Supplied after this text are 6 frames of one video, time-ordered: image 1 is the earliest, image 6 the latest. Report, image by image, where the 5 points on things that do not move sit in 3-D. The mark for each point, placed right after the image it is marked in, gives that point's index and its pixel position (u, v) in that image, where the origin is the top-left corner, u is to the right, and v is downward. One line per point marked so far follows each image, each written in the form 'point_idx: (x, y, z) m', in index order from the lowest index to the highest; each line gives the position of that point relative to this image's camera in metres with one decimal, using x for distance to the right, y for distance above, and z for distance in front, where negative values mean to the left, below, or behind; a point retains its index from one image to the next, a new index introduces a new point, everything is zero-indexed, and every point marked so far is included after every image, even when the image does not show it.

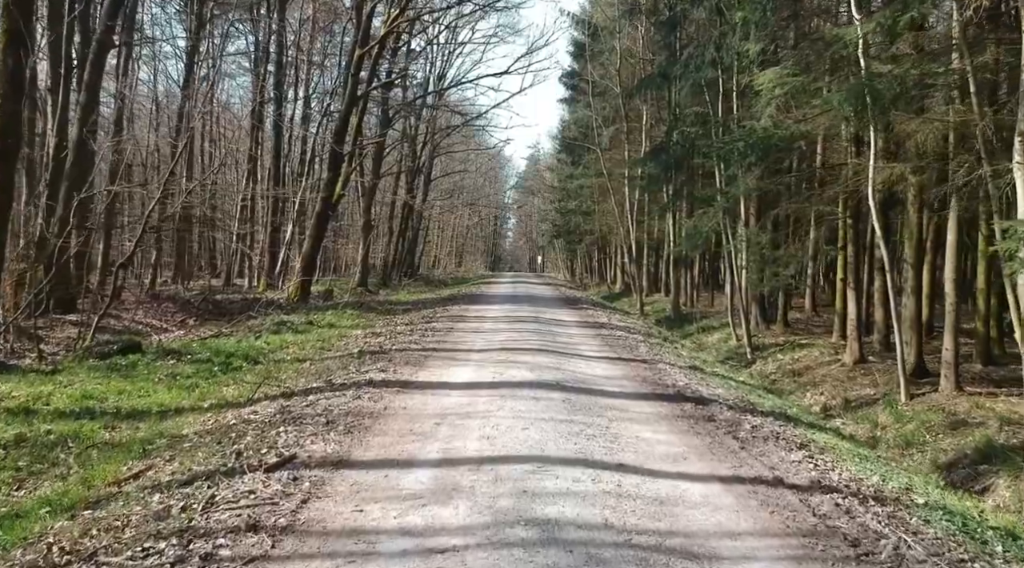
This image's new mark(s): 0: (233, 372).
0: (-4.1, -1.3, +14.5) m
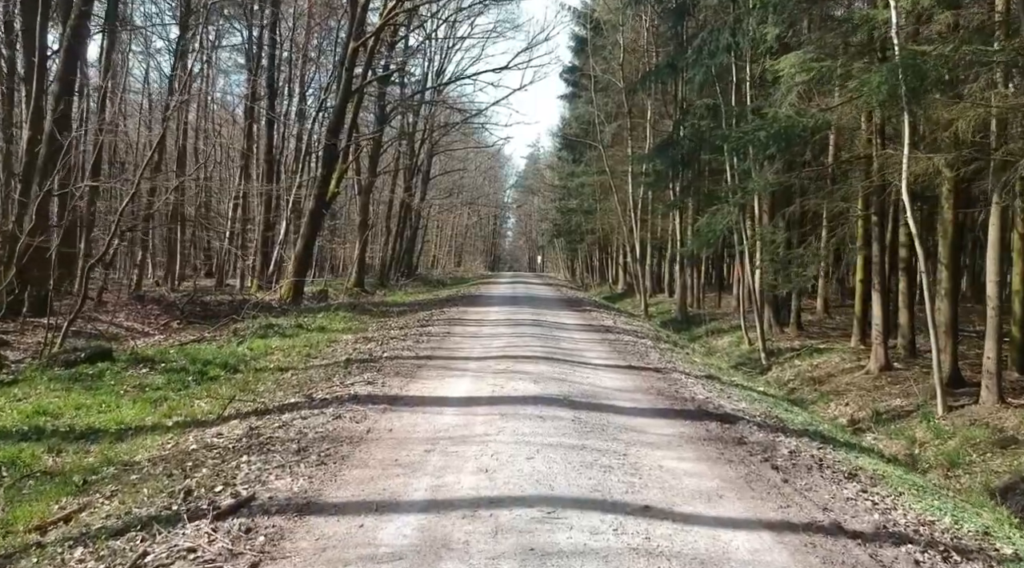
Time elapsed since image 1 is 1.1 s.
0: (-4.1, -1.3, +13.3) m
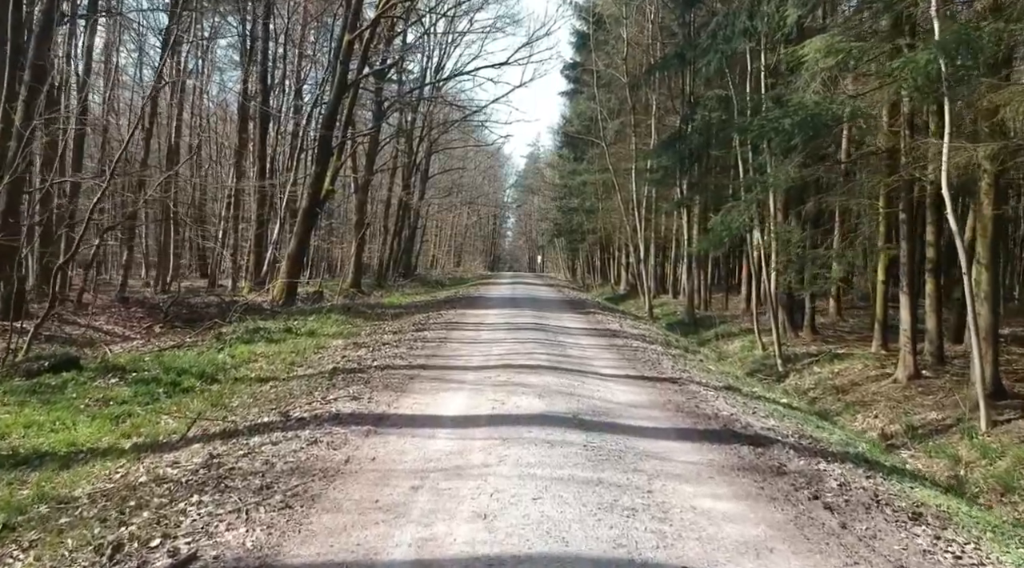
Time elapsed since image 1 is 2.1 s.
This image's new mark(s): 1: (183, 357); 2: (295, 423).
0: (-4.1, -1.4, +12.1) m
1: (-5.2, -1.2, +15.7) m
2: (-1.9, -1.3, +8.9) m
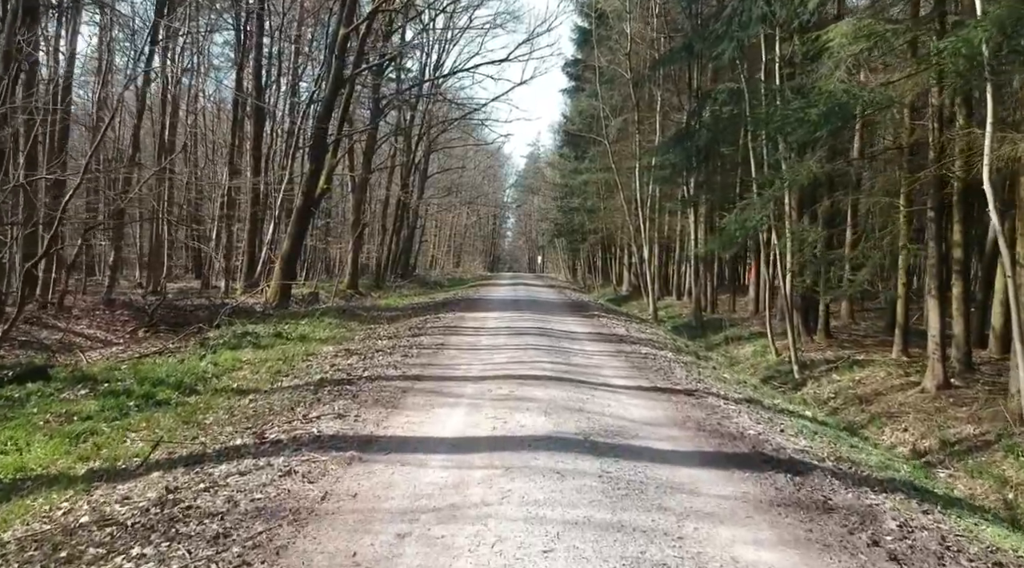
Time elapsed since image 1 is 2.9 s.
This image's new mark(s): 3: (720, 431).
0: (-4.0, -1.4, +11.1) m
1: (-5.2, -1.2, +14.6) m
2: (-1.9, -1.3, +7.9) m
3: (+1.9, -1.4, +9.1) m
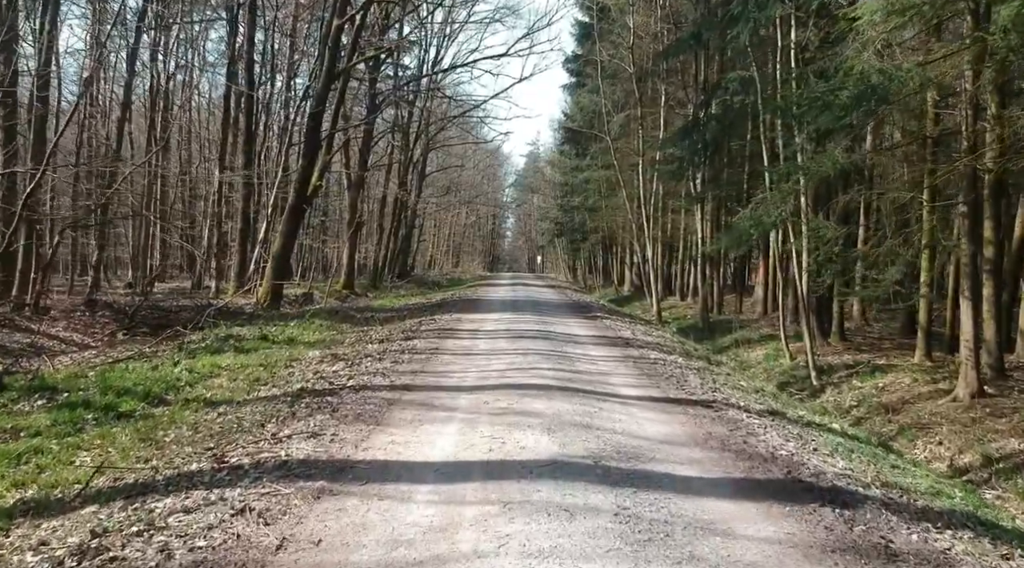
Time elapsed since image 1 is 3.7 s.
0: (-4.1, -1.4, +10.0) m
1: (-5.2, -1.2, +13.5) m
2: (-1.9, -1.3, +6.8) m
3: (+1.9, -1.4, +8.0) m
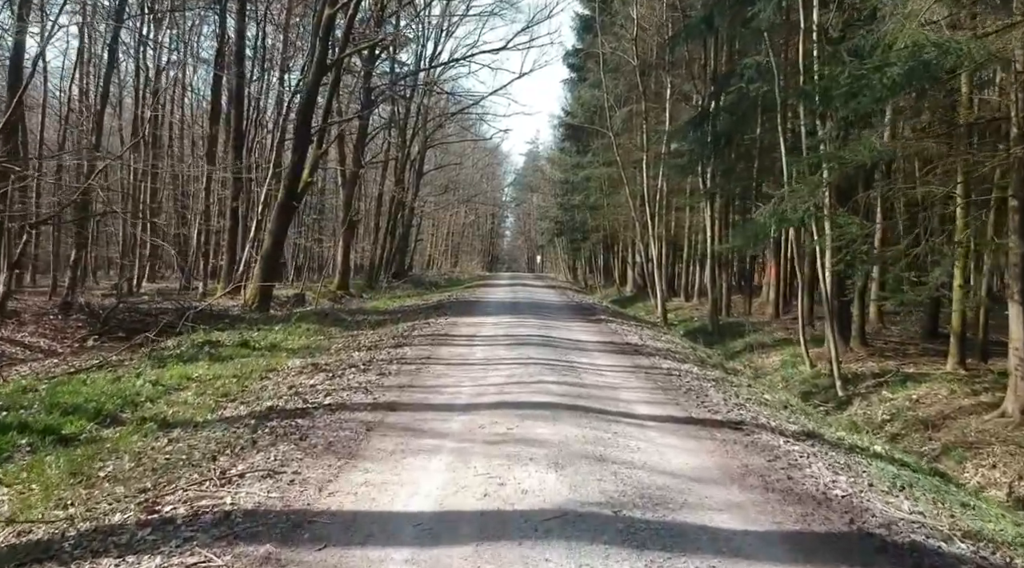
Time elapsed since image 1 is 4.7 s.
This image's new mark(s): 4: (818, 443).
0: (-4.1, -1.4, +8.6) m
1: (-5.2, -1.2, +12.1) m
2: (-1.9, -1.3, +5.4) m
3: (+1.9, -1.4, +6.6) m
4: (+2.8, -1.5, +9.0) m
